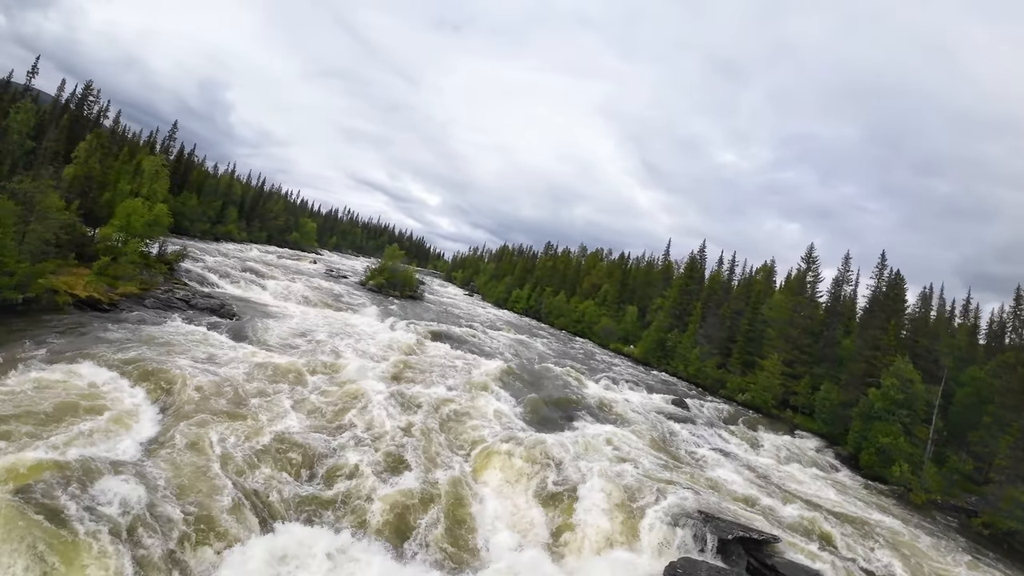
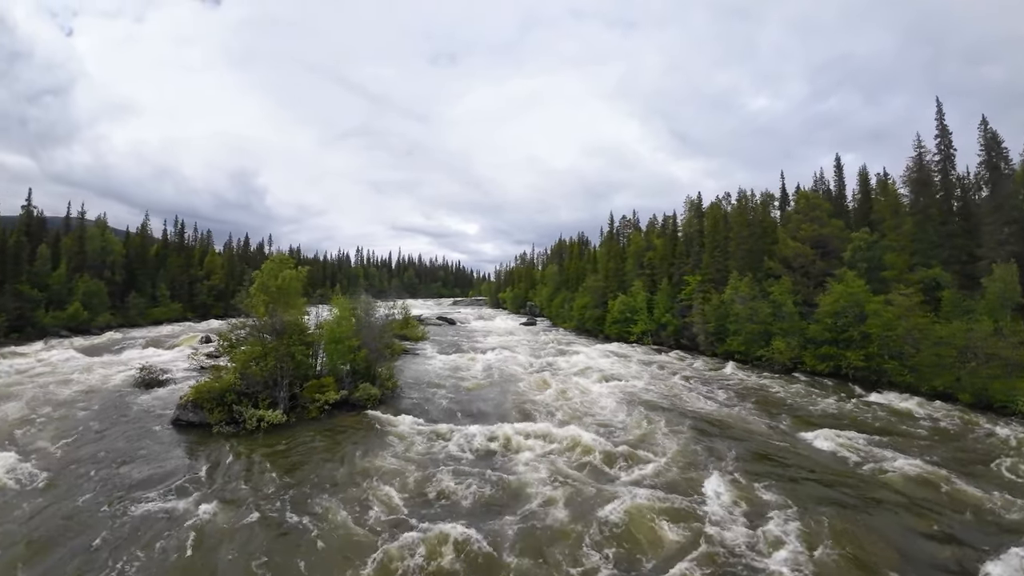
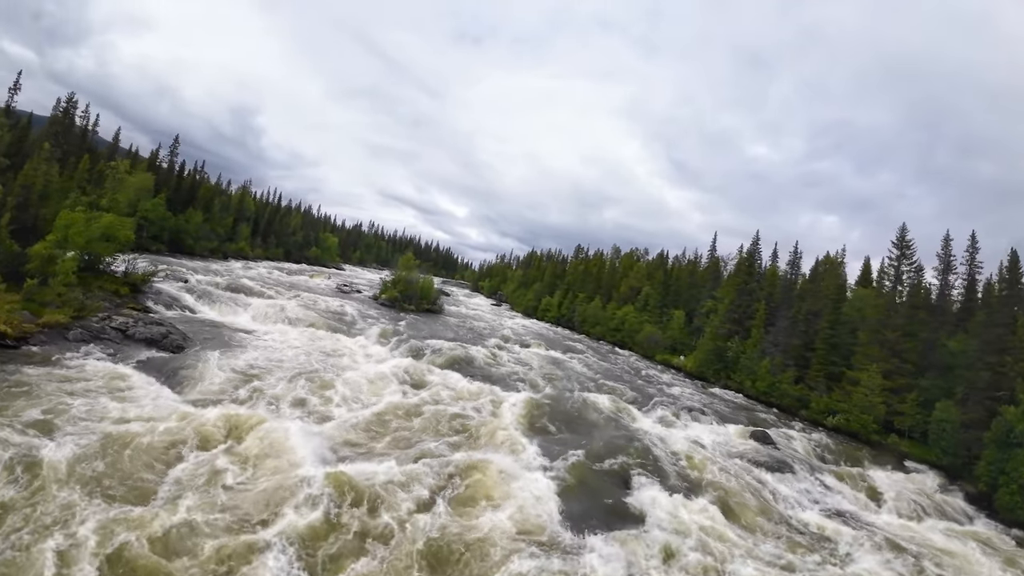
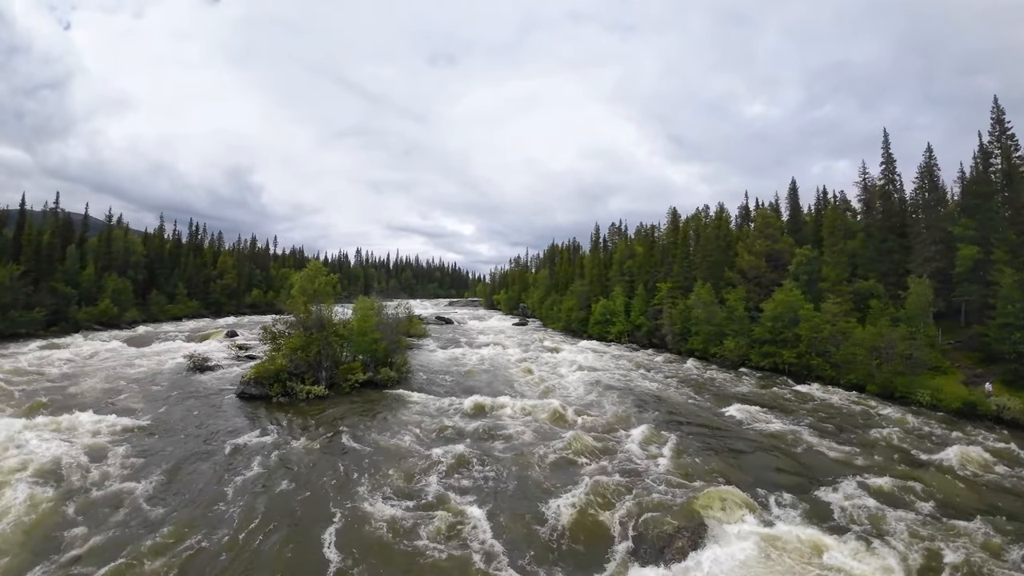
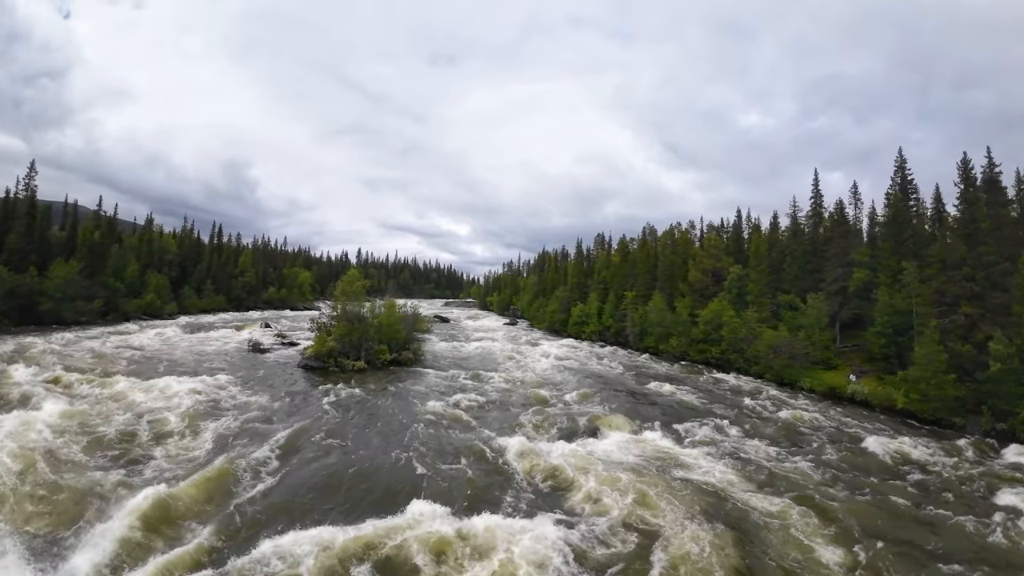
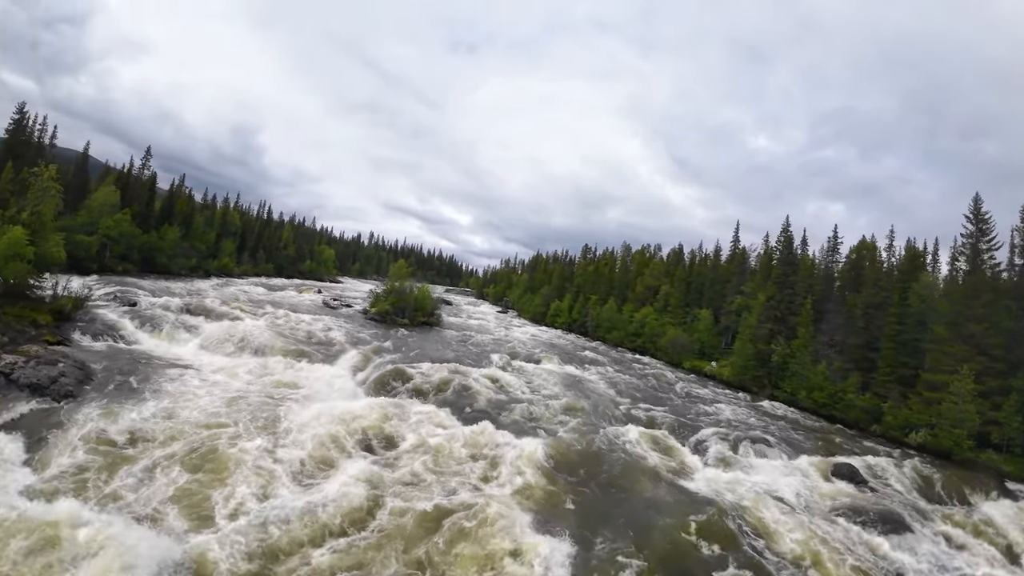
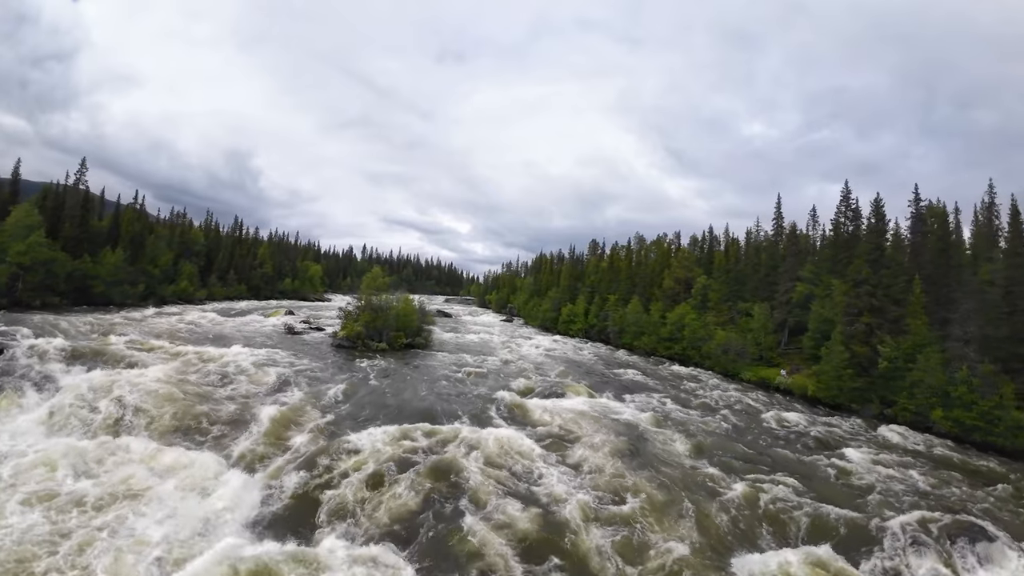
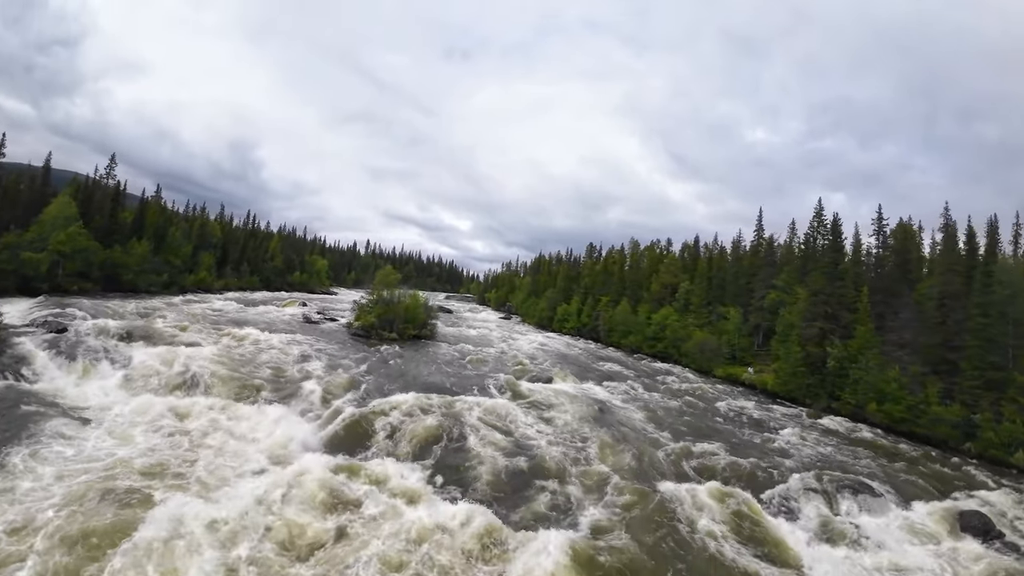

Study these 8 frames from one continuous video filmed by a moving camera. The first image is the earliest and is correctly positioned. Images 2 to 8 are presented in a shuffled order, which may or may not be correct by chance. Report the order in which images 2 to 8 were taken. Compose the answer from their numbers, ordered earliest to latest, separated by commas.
3, 6, 8, 7, 5, 4, 2
